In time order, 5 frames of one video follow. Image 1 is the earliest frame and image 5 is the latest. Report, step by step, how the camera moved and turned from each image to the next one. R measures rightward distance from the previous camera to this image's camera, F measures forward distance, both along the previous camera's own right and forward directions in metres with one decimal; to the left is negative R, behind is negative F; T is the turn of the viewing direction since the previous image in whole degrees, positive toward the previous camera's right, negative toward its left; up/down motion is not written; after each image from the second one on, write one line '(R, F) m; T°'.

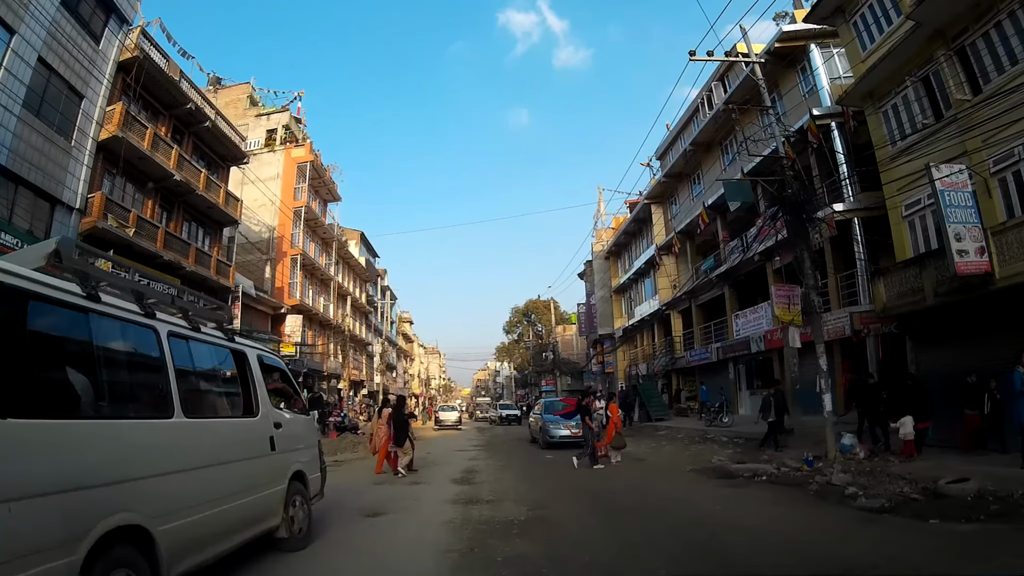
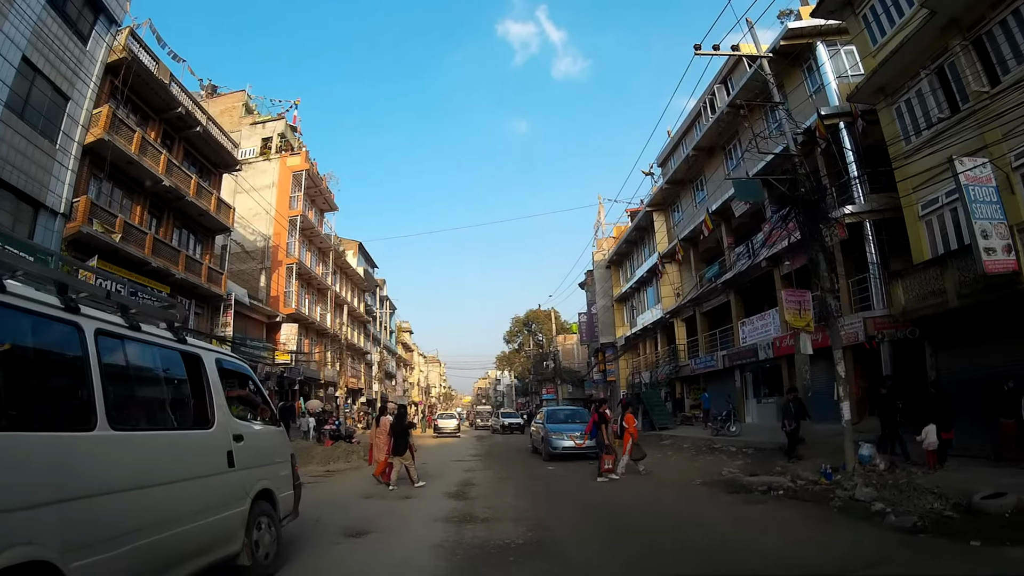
(0.0, +0.6) m; 0°
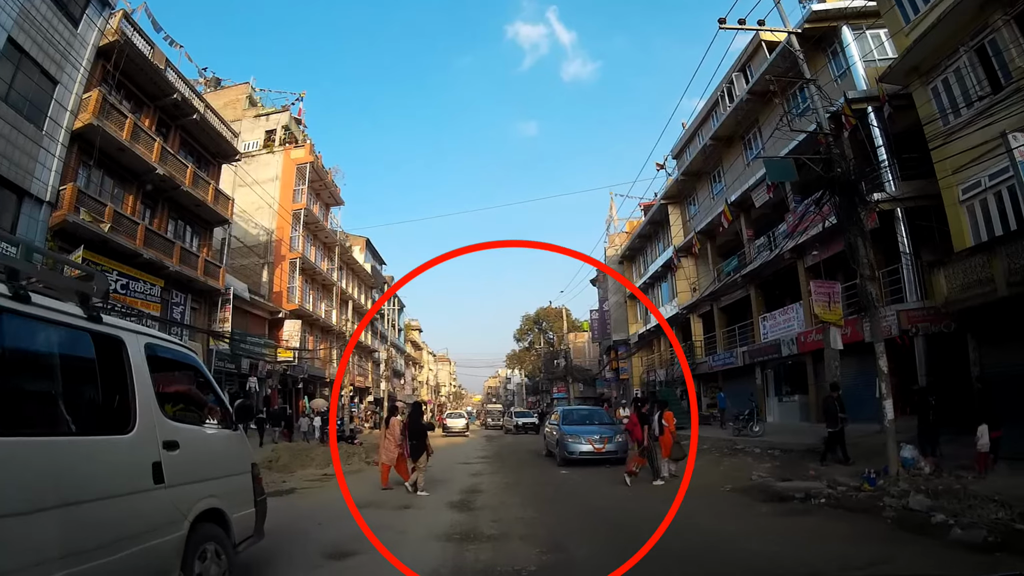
(0.0, +0.9) m; -1°
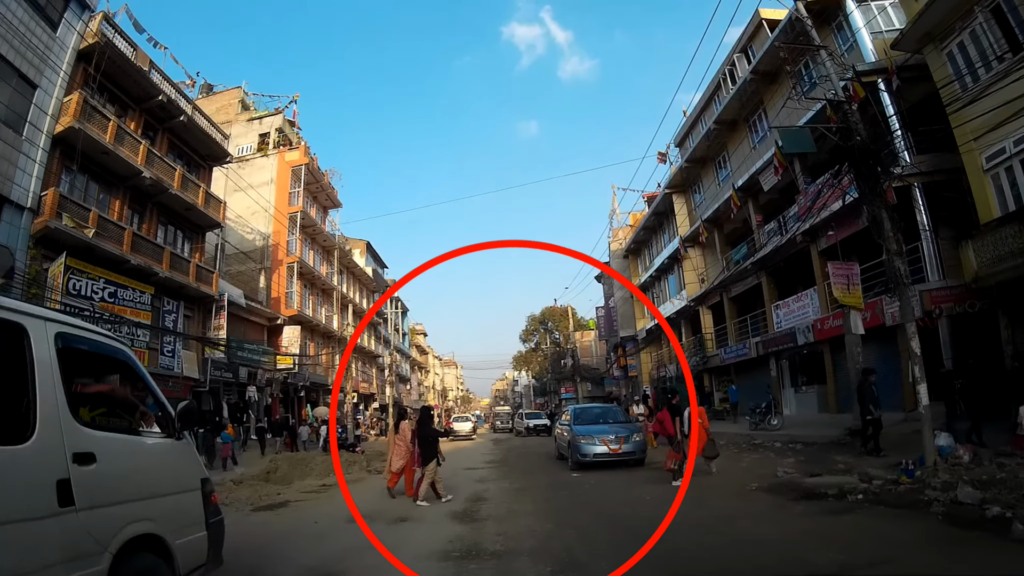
(0.0, +0.7) m; 0°
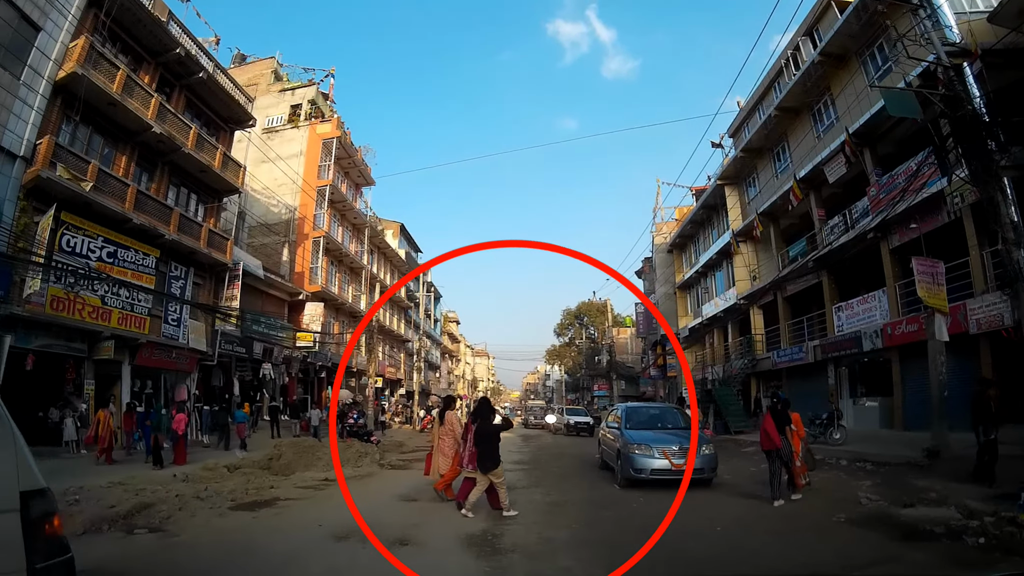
(0.0, +1.5) m; -3°
